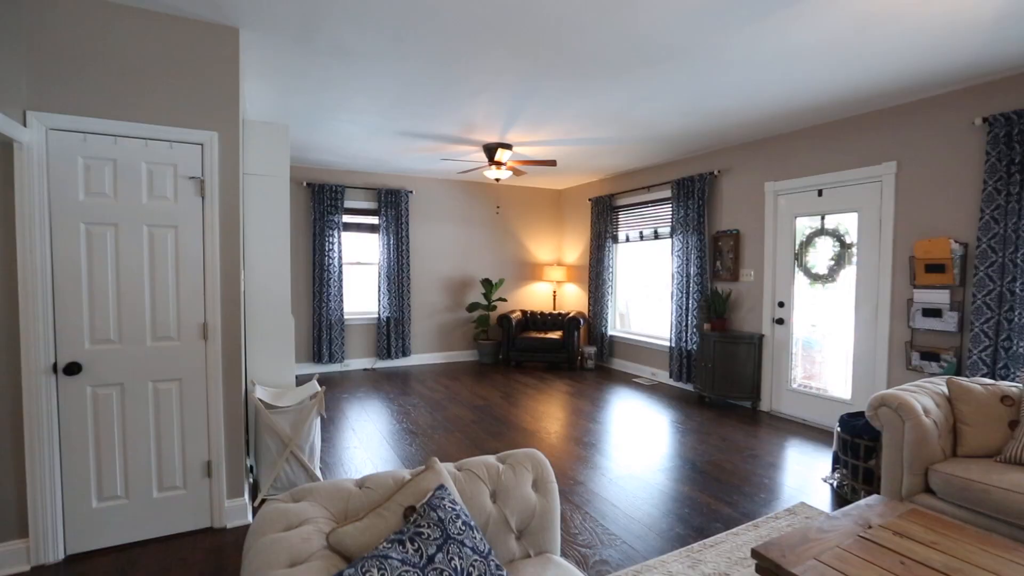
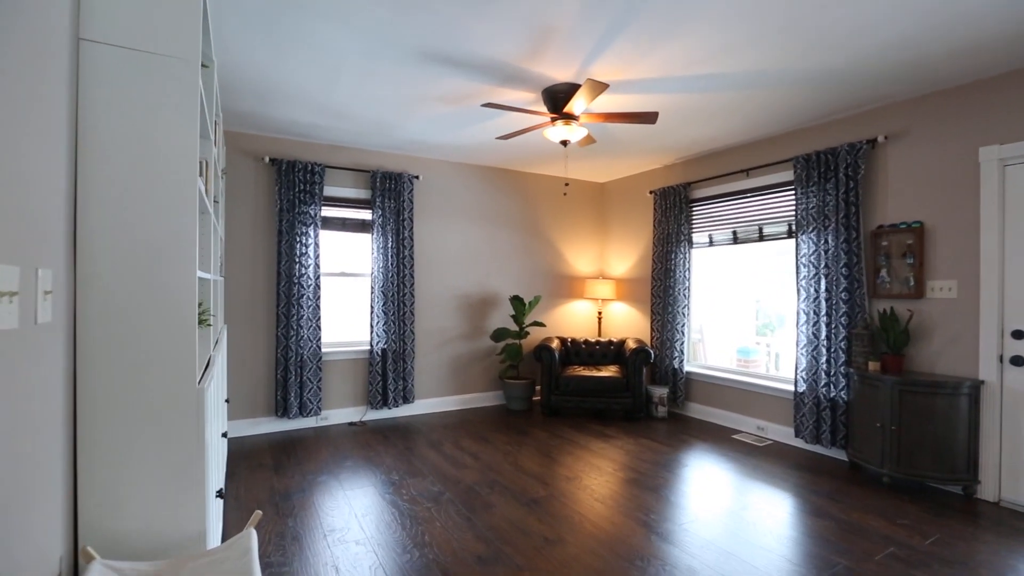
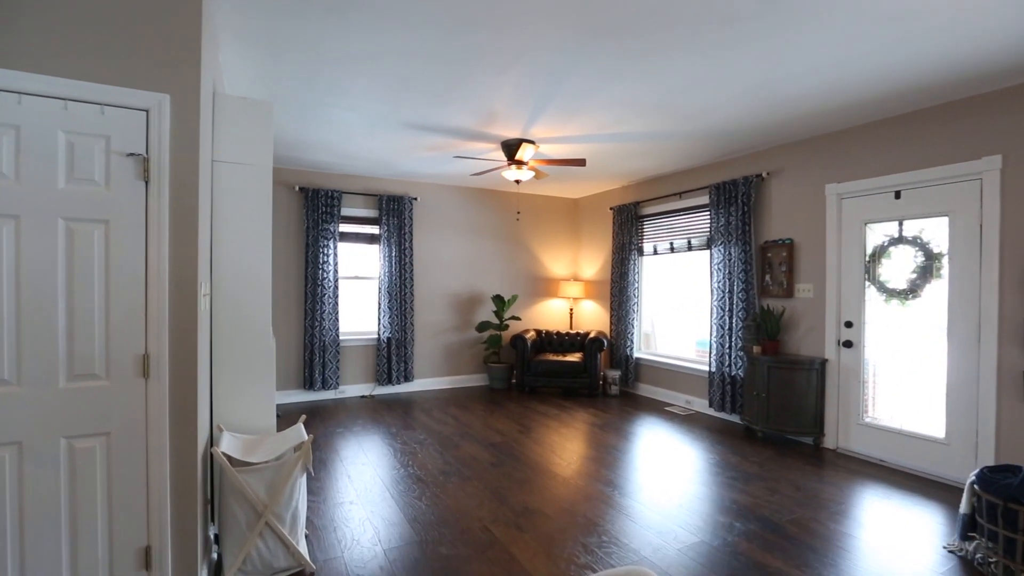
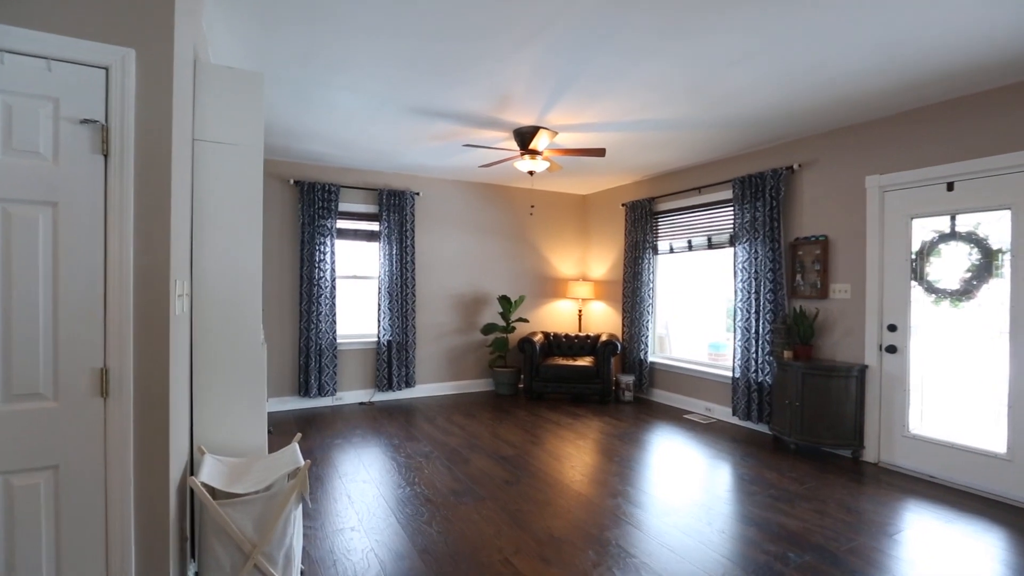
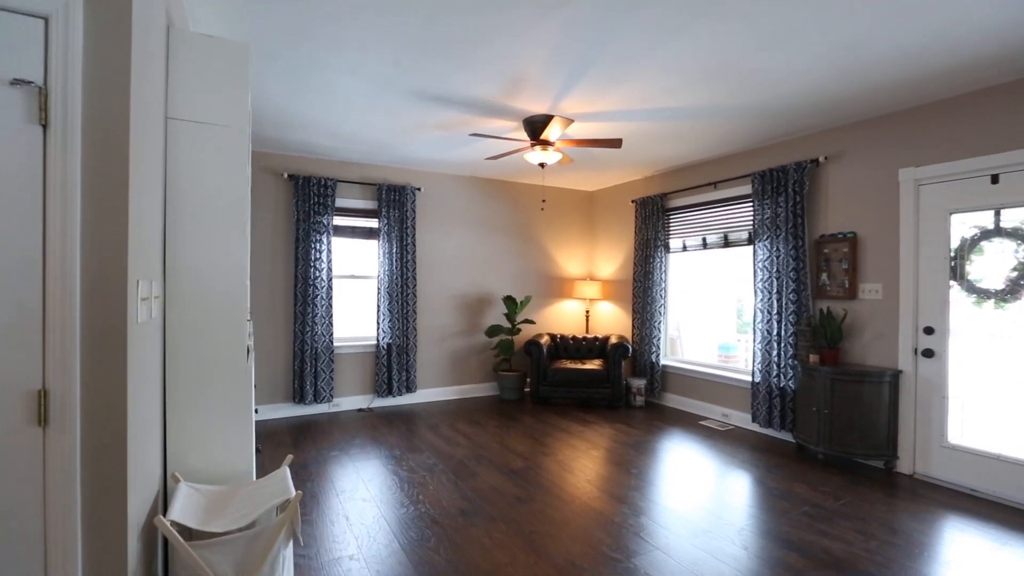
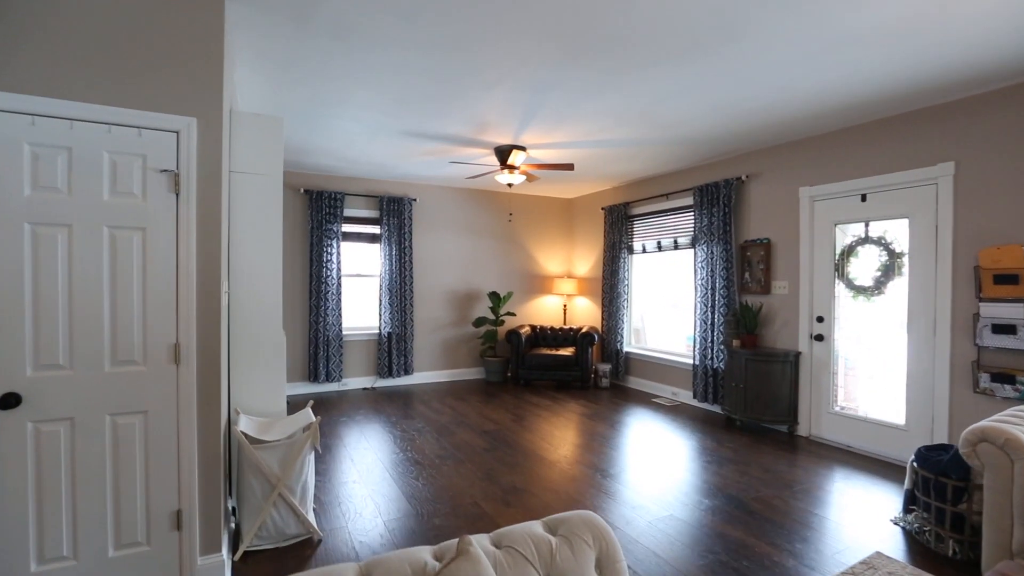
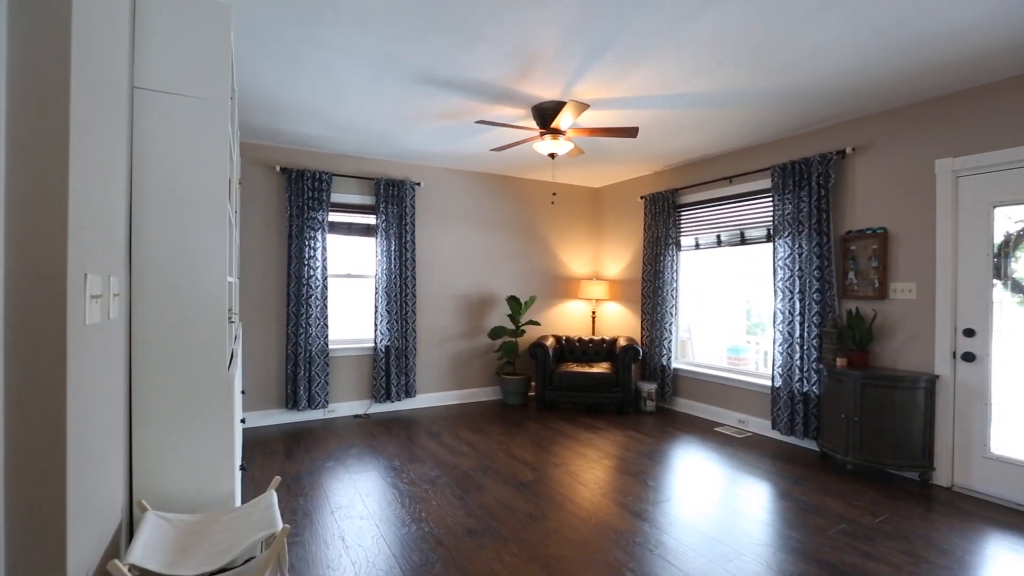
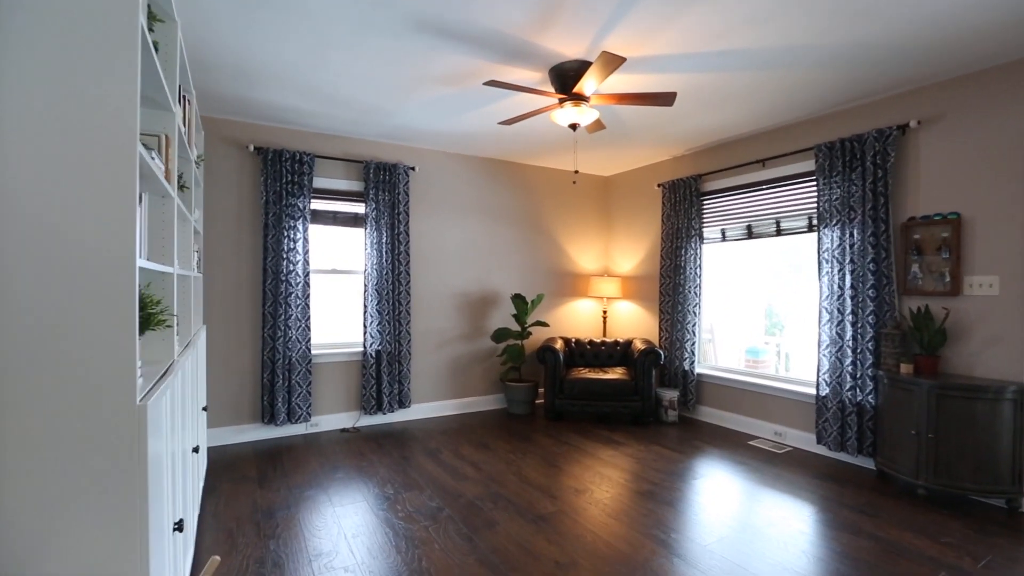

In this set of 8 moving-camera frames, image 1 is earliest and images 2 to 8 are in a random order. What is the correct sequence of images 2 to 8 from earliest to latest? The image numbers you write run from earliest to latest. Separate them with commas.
6, 3, 4, 5, 7, 2, 8
